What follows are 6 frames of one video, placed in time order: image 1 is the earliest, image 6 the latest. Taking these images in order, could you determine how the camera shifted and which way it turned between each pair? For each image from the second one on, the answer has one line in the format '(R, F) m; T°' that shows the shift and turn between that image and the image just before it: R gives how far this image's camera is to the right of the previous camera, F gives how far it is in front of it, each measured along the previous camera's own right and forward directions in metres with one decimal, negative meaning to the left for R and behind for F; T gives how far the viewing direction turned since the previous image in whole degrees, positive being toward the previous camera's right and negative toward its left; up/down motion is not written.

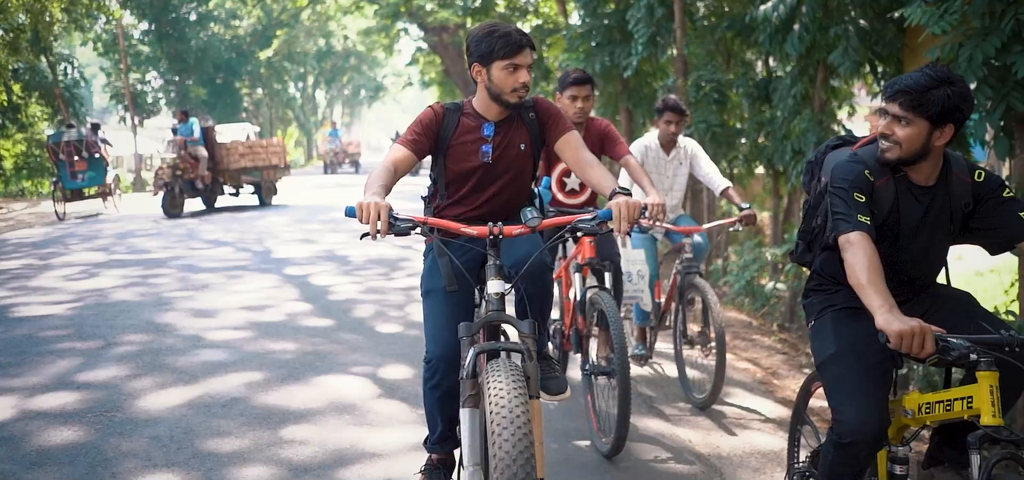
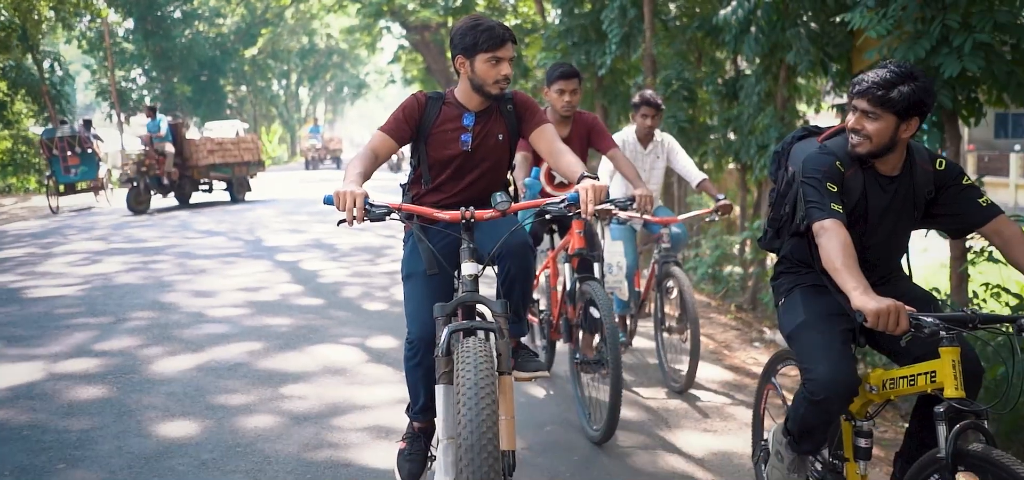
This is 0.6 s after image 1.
(0.0, -0.6) m; +1°
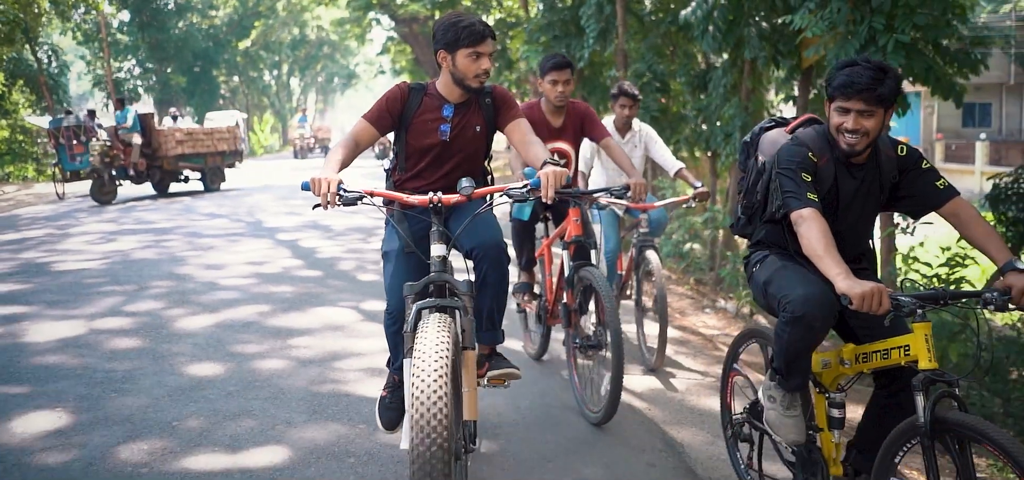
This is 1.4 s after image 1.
(+0.1, -0.8) m; +1°
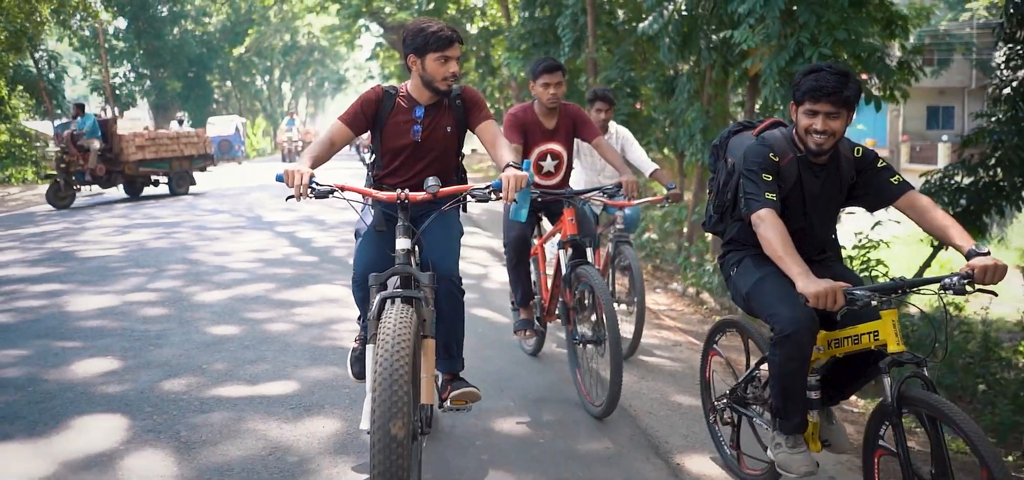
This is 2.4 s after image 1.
(+0.1, -1.0) m; +1°
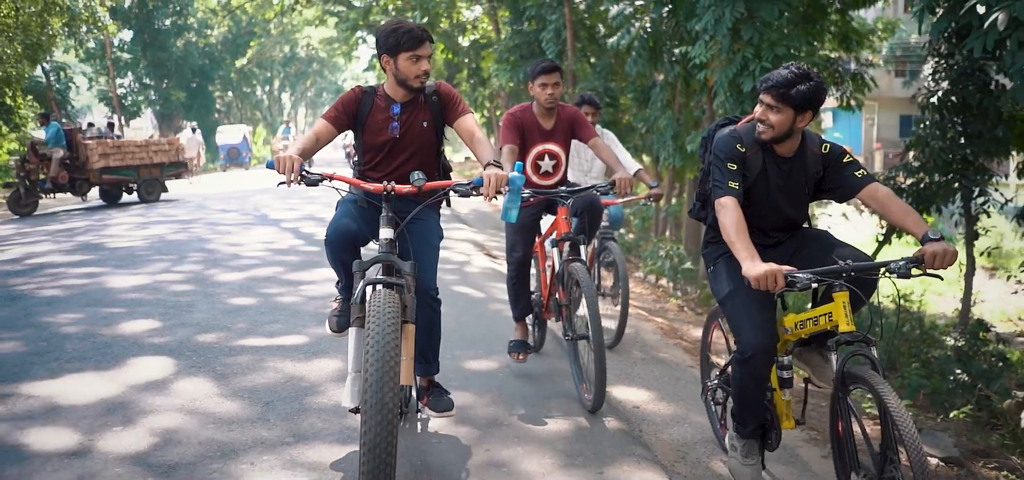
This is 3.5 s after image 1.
(+0.1, -1.1) m; 0°
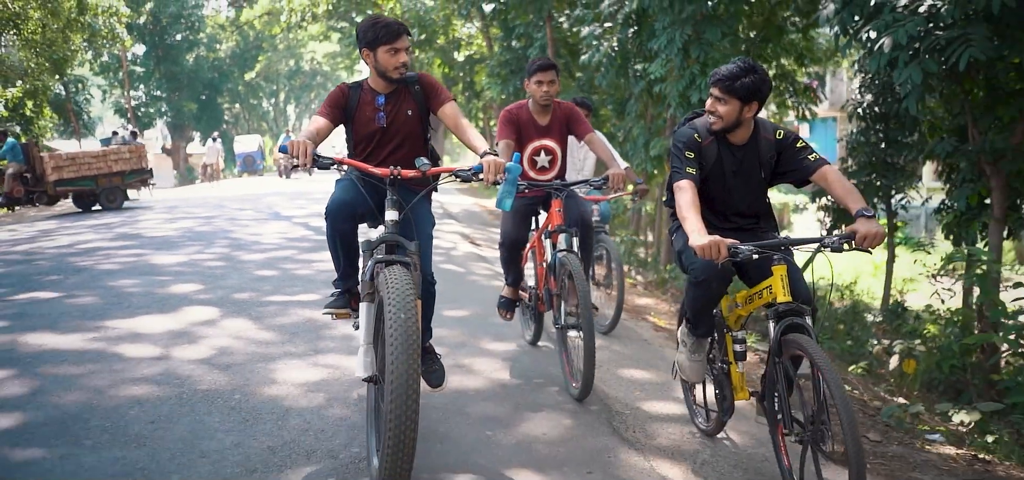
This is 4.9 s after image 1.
(+0.2, -1.5) m; 0°
